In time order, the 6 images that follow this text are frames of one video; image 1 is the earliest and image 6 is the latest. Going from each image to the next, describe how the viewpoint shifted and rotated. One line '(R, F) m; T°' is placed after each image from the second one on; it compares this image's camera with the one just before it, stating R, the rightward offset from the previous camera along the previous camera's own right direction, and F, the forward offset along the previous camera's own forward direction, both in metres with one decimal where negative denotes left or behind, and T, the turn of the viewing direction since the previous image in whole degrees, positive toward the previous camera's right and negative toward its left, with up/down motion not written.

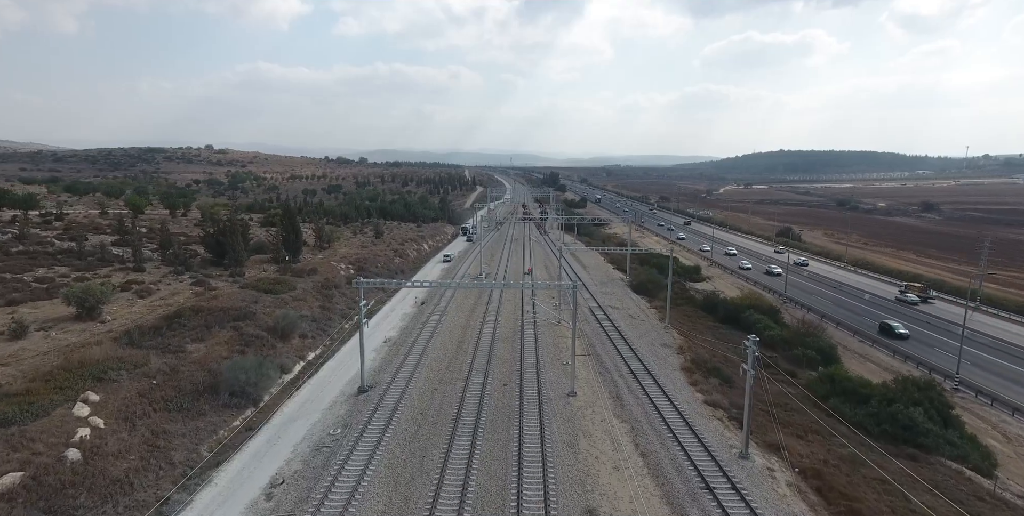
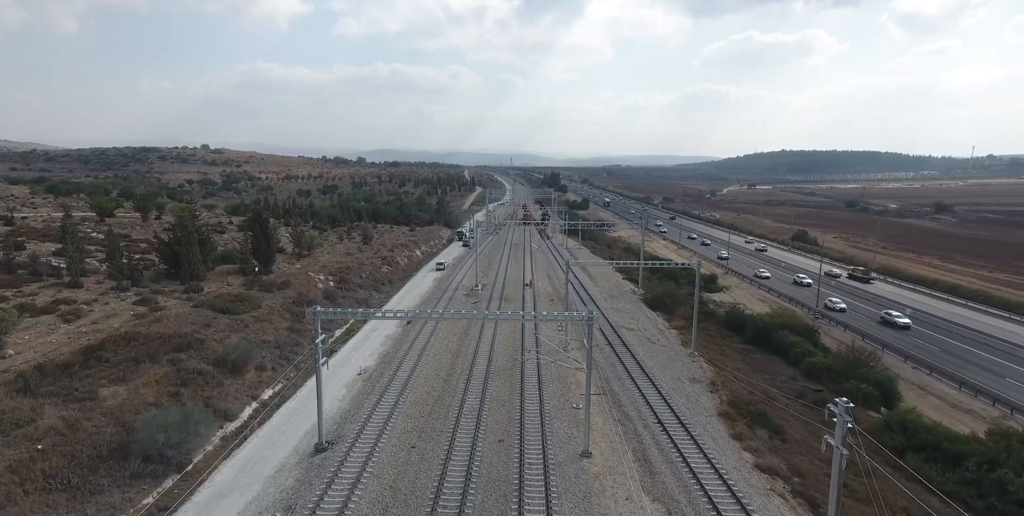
(+0.1, +4.9) m; 0°
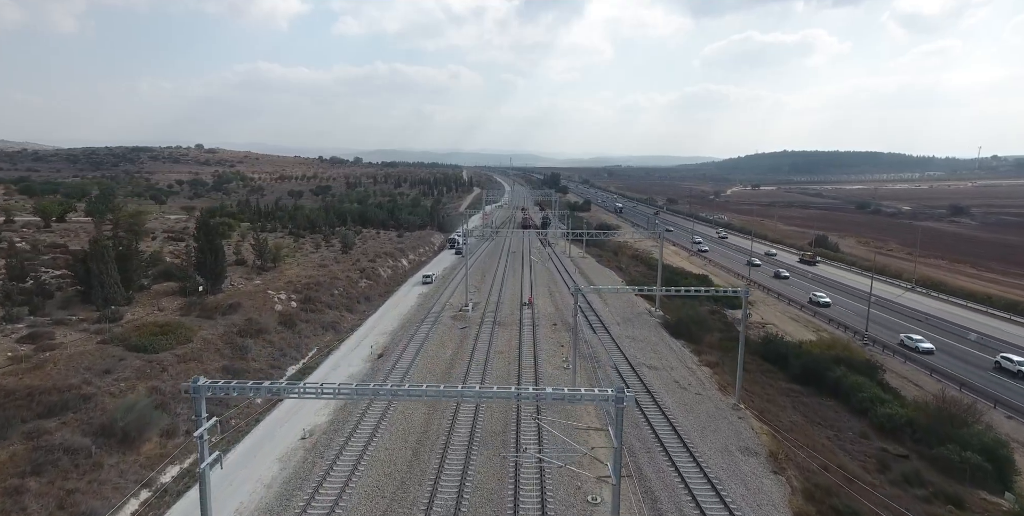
(+0.2, +6.3) m; 0°
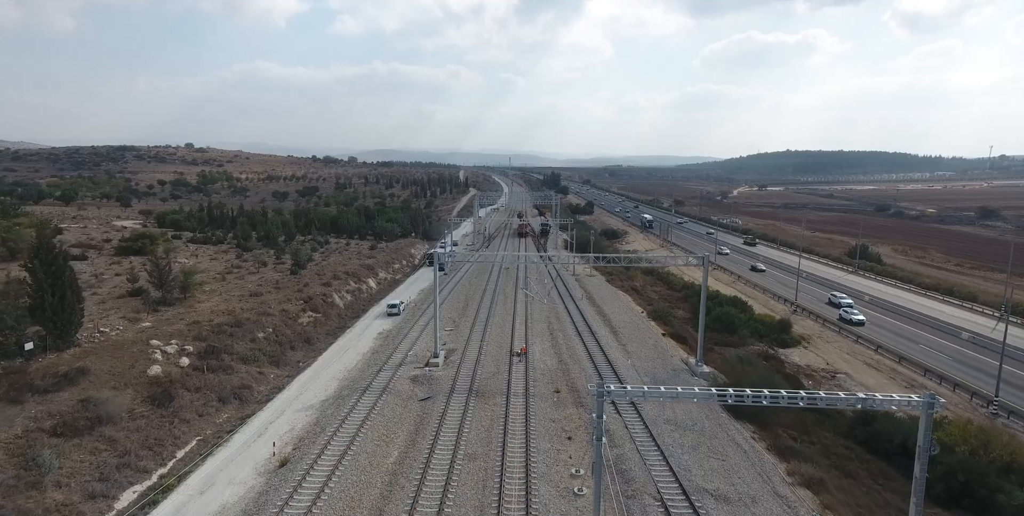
(+0.6, +10.3) m; 0°
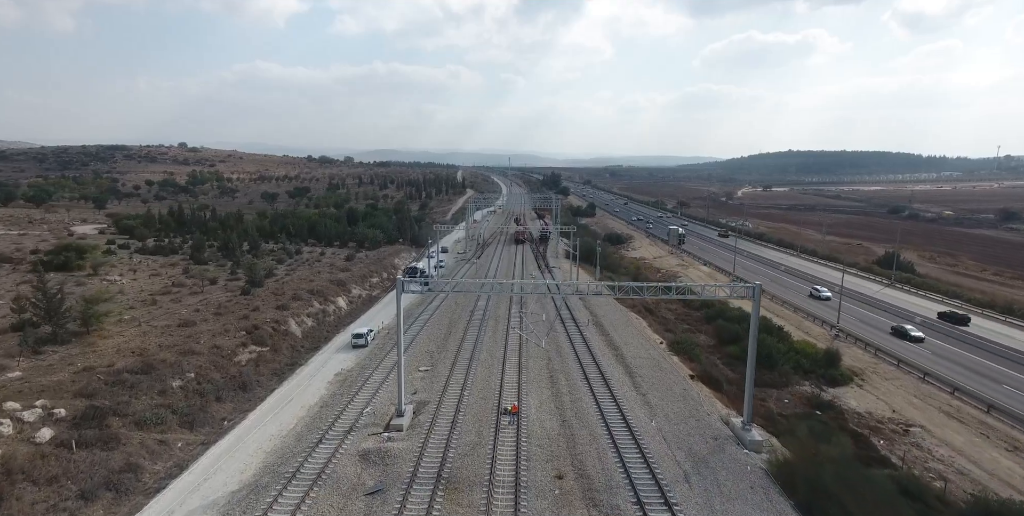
(+0.4, +6.5) m; 0°
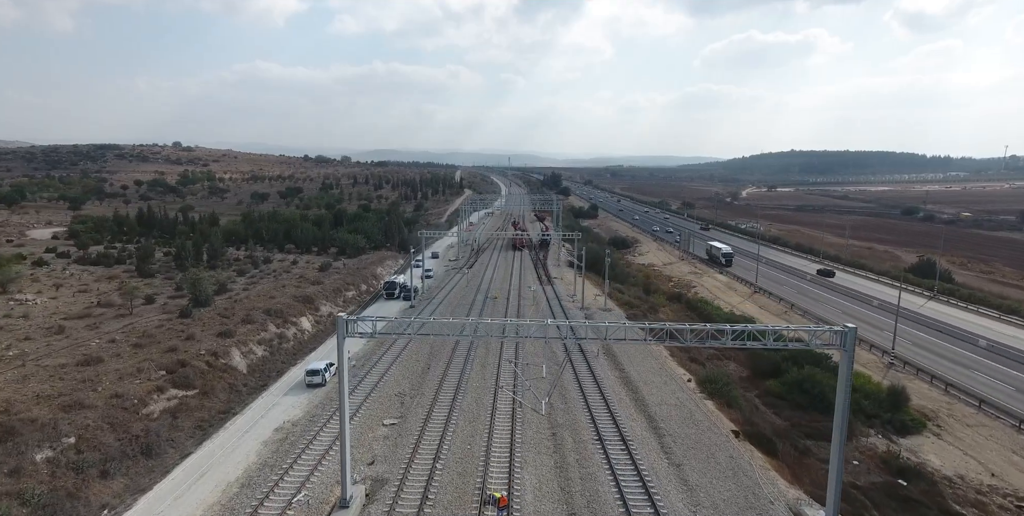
(+0.3, +5.9) m; 0°
